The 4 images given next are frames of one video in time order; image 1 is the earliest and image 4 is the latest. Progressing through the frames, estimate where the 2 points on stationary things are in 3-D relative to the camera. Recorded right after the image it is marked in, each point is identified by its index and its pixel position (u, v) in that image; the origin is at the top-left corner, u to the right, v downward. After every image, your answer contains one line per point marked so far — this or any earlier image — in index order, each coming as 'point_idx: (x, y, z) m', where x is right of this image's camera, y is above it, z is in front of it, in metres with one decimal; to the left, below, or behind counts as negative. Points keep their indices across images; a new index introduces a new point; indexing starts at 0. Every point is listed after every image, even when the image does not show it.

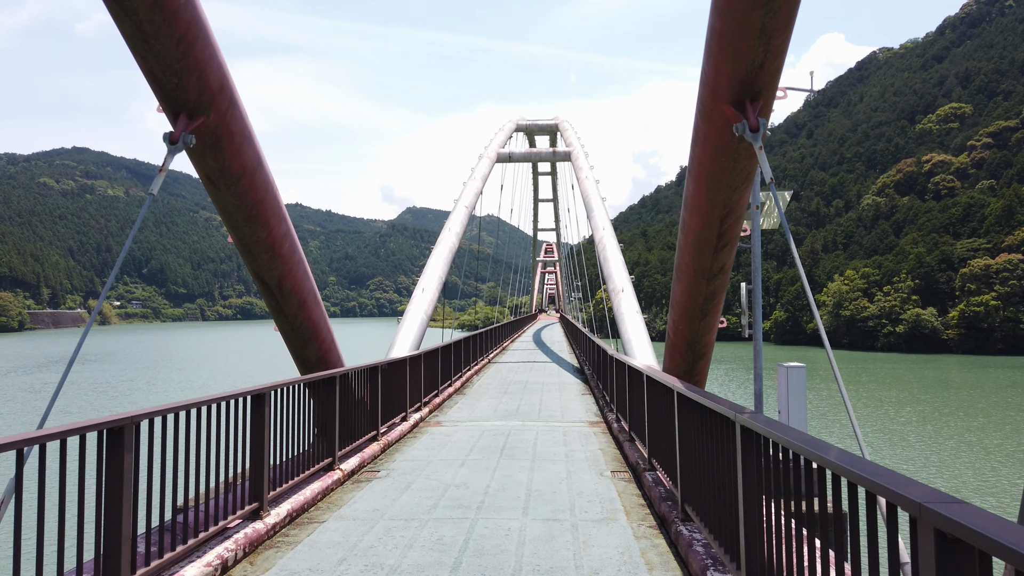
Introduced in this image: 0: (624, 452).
0: (+1.1, -1.6, +7.2) m
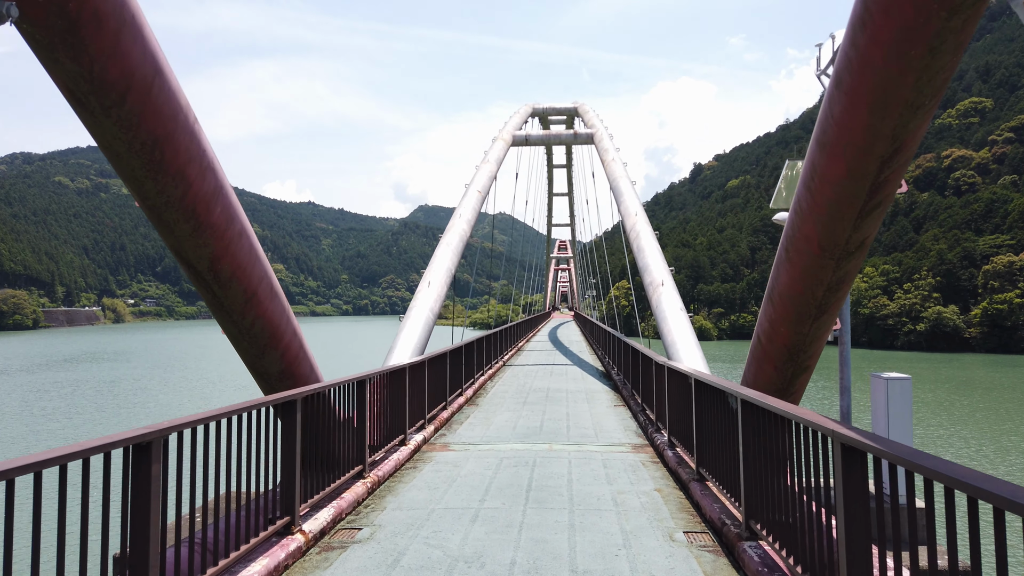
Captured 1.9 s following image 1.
0: (+1.3, -1.5, +5.4) m
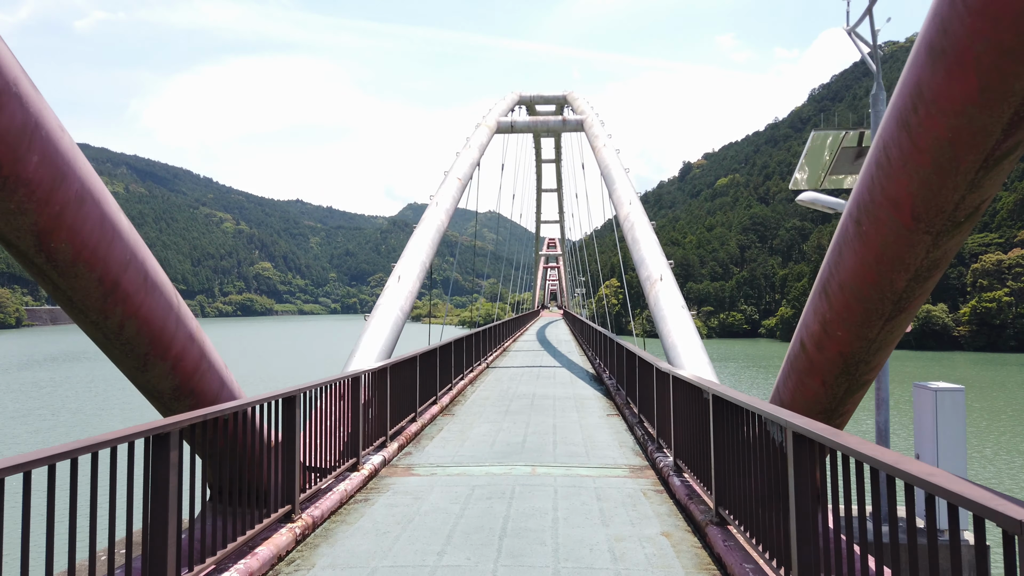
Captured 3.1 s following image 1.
0: (+1.1, -1.4, +4.2) m
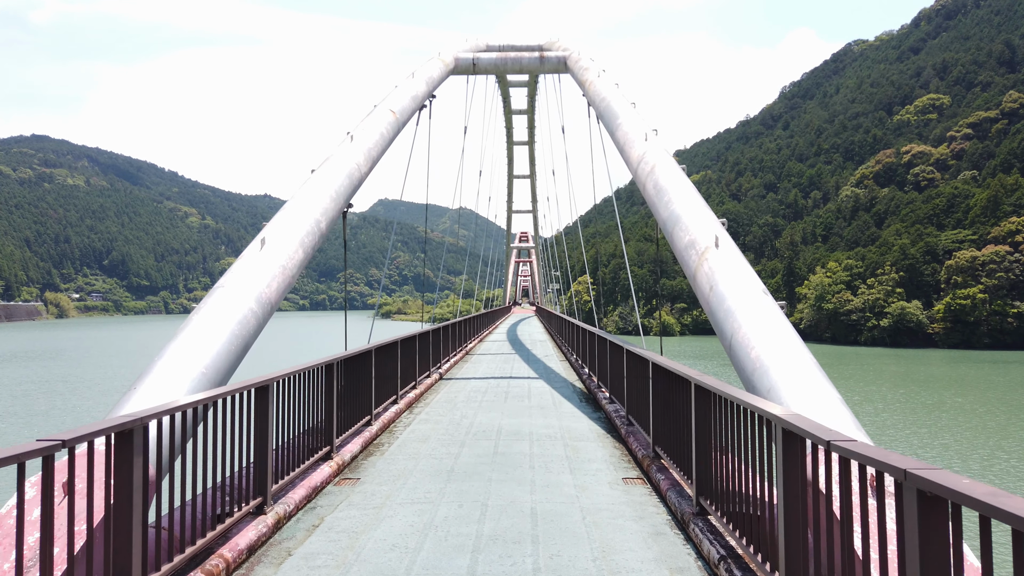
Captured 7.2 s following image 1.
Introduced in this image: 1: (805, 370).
0: (+0.9, -1.3, +0.1) m
1: (+1.8, -0.5, +4.6) m
